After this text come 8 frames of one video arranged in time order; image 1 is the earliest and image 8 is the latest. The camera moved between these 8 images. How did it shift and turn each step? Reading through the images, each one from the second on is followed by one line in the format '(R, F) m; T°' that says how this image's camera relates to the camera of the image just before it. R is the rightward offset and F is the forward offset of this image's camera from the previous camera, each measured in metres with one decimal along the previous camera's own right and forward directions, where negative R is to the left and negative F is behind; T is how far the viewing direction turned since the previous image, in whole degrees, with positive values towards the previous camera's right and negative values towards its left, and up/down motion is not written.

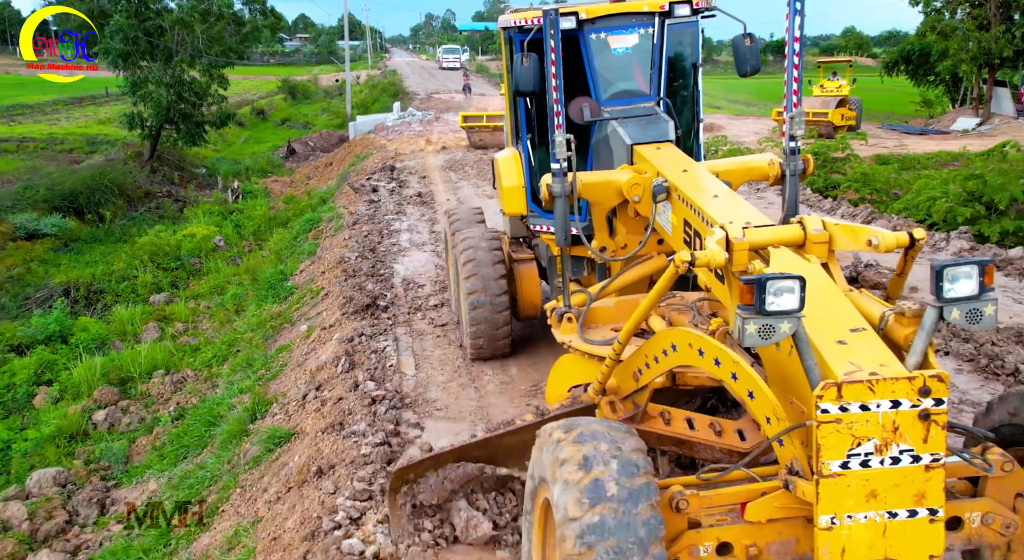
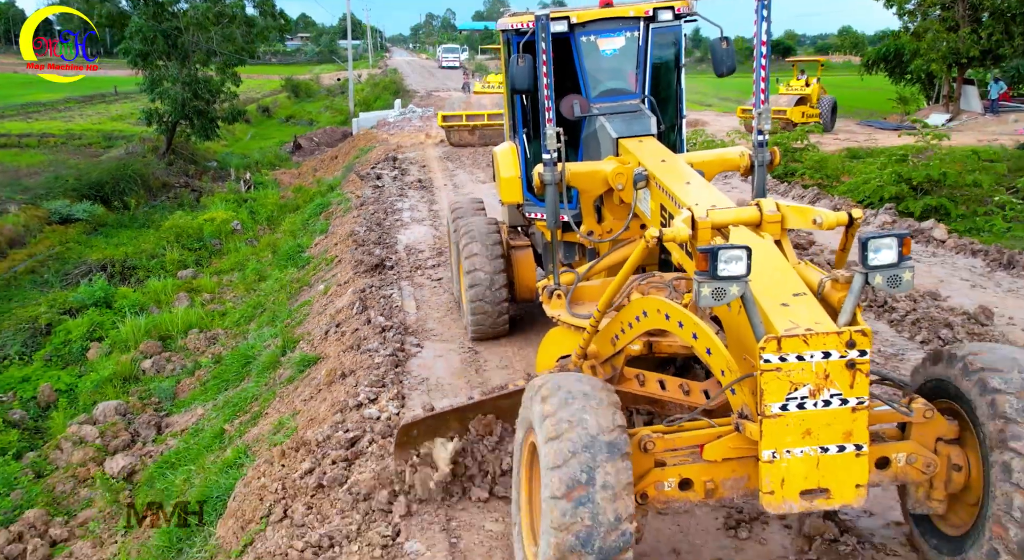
(0.0, -0.6) m; 0°
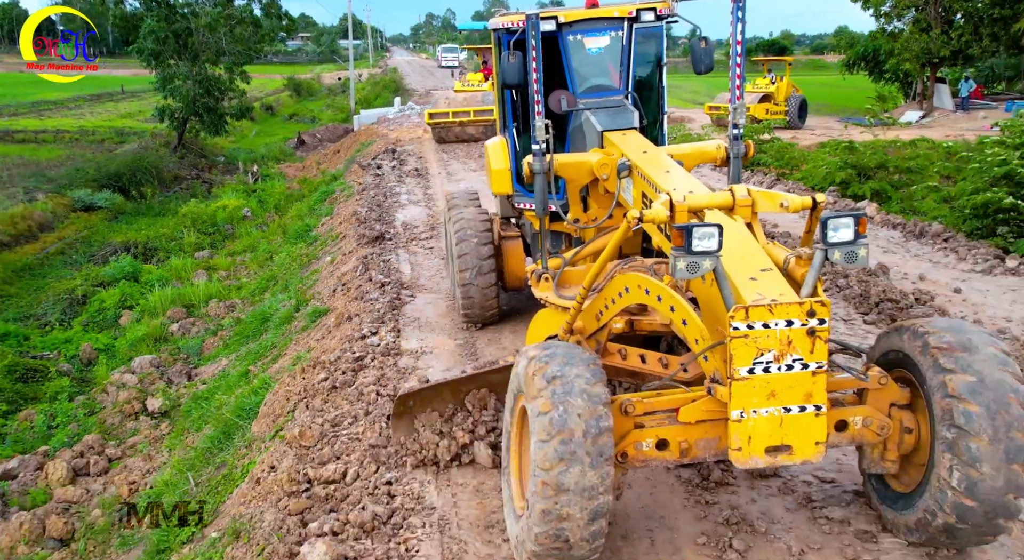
(0.0, -0.4) m; 0°
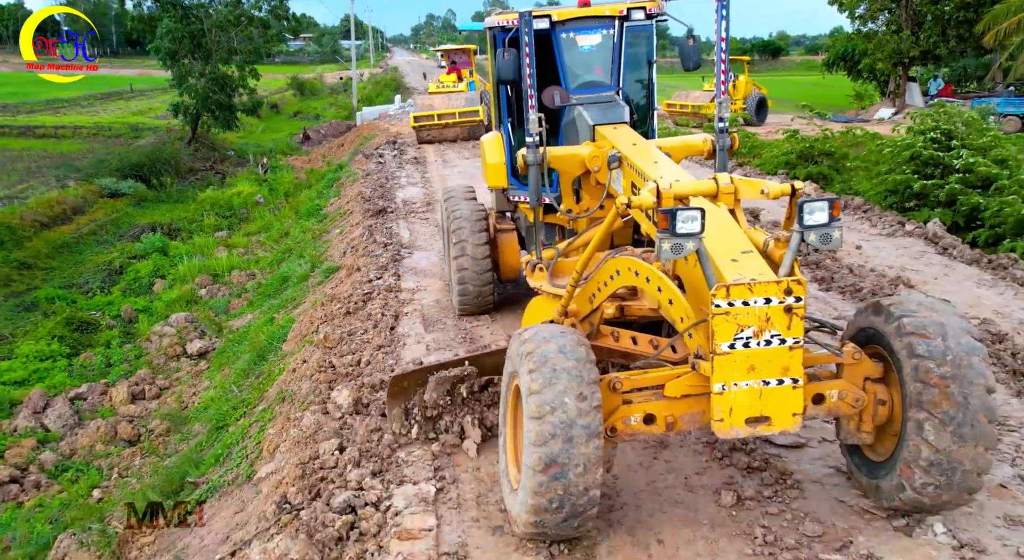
(0.0, -0.2) m; 0°
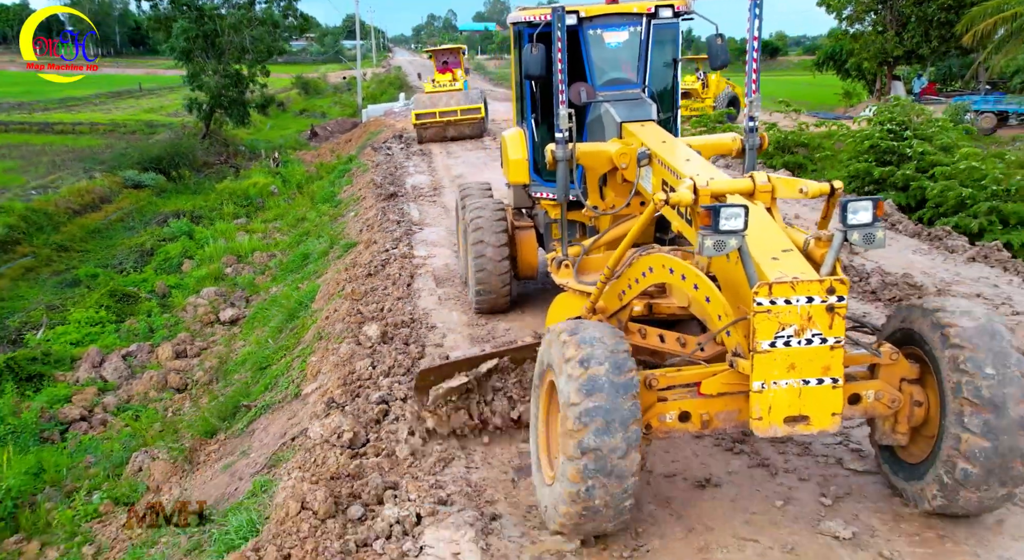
(-0.2, 0.0) m; 0°
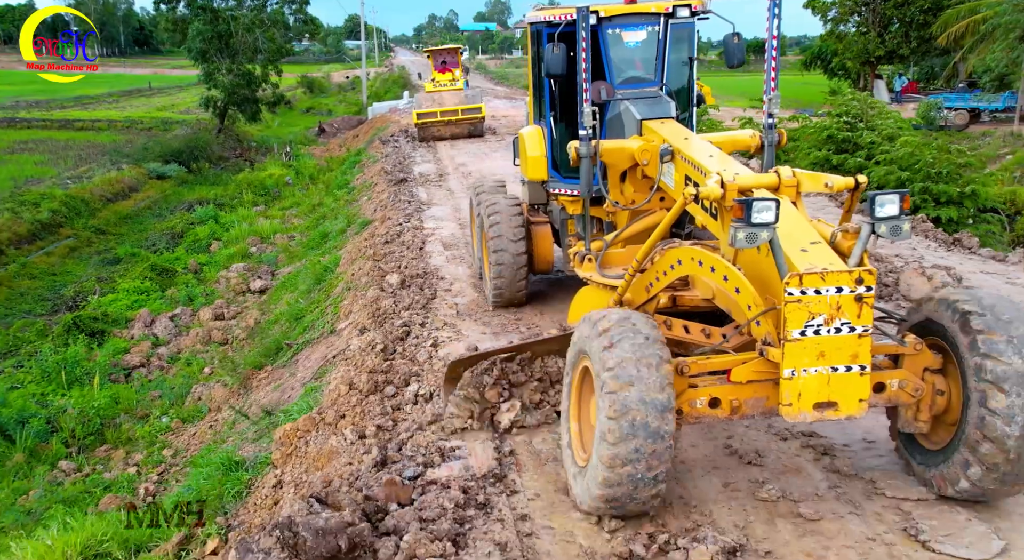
(-0.2, -0.1) m; 0°
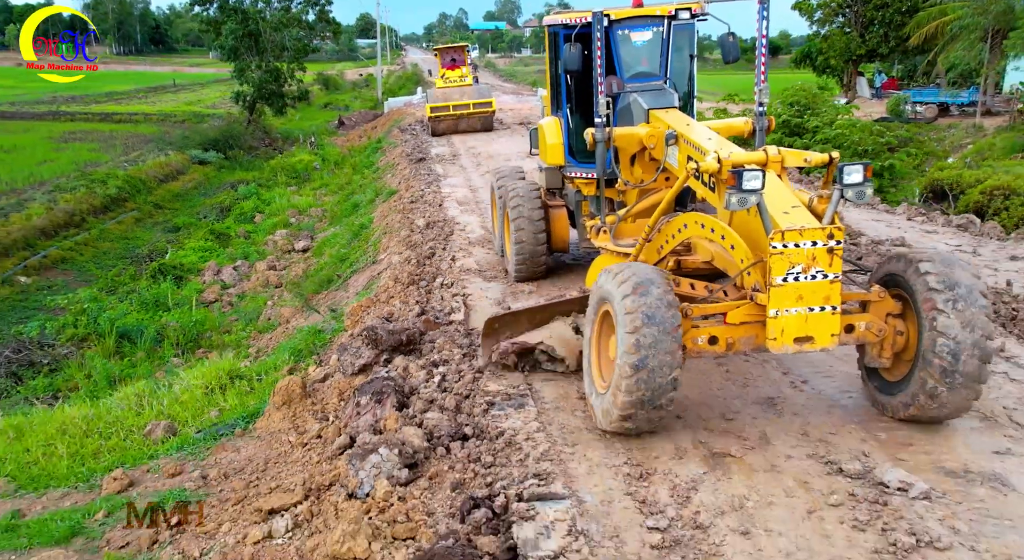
(-0.2, -1.0) m; 0°
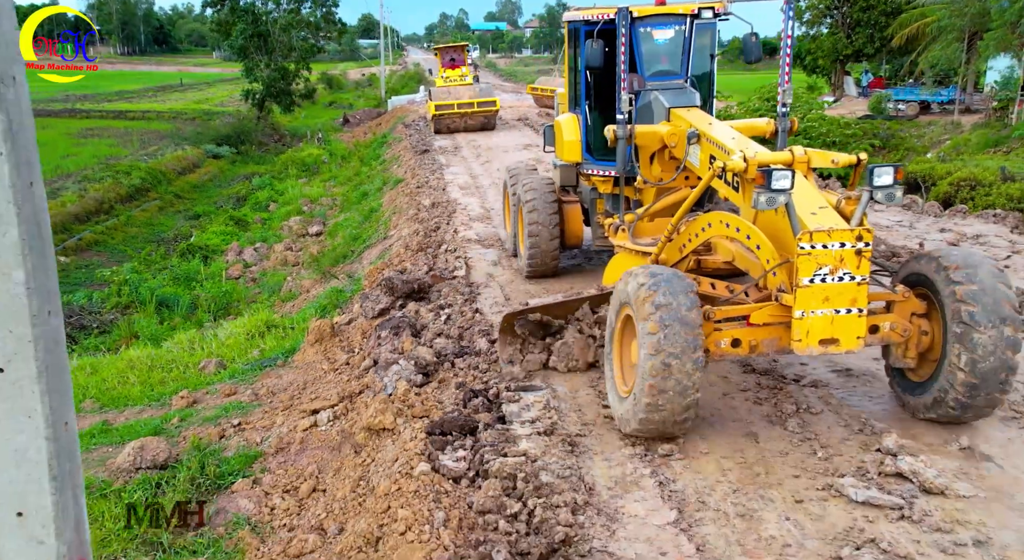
(-0.2, 0.0) m; 0°
